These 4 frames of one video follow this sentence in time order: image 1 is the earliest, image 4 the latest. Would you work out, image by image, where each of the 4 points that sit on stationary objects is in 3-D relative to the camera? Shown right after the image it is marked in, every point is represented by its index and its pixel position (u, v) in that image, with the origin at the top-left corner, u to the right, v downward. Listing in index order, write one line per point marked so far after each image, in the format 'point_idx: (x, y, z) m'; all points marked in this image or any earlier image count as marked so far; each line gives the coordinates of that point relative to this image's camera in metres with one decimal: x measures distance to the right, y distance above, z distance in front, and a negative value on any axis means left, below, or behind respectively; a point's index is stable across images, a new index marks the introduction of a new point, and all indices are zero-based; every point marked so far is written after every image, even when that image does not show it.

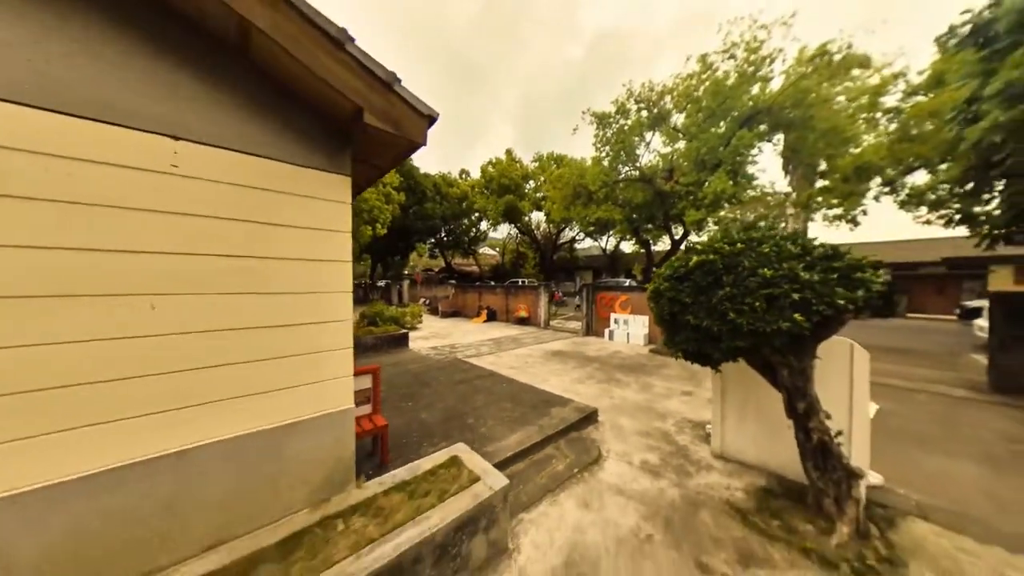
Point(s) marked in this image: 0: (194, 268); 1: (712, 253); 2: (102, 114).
0: (-1.8, +0.1, +1.7) m
1: (+1.8, +0.3, +2.6) m
2: (-2.1, +0.9, +1.5) m
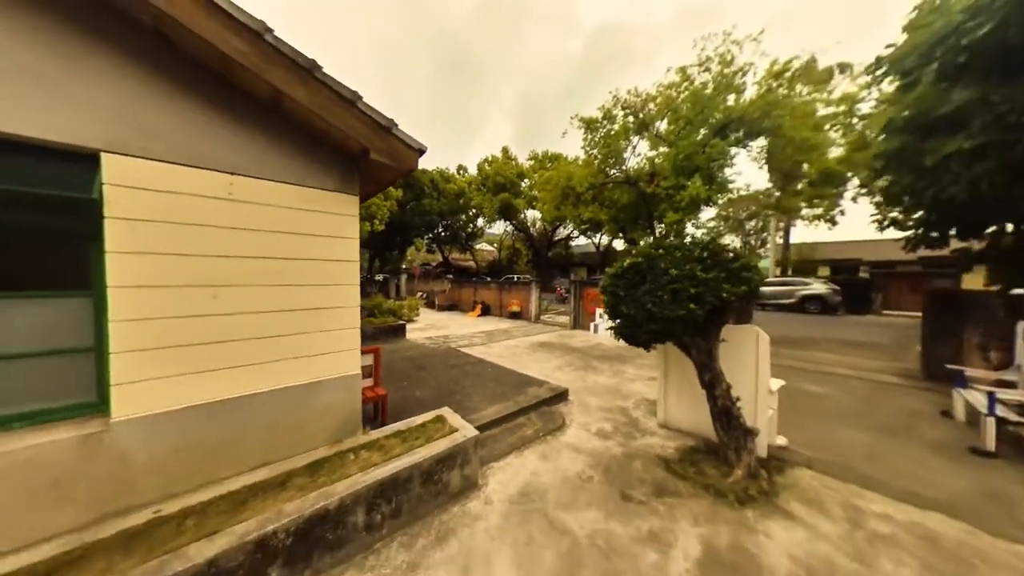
0: (-2.1, +0.2, +2.4) m
1: (+1.5, +0.4, +3.3) m
2: (-2.4, +0.9, +2.1) m
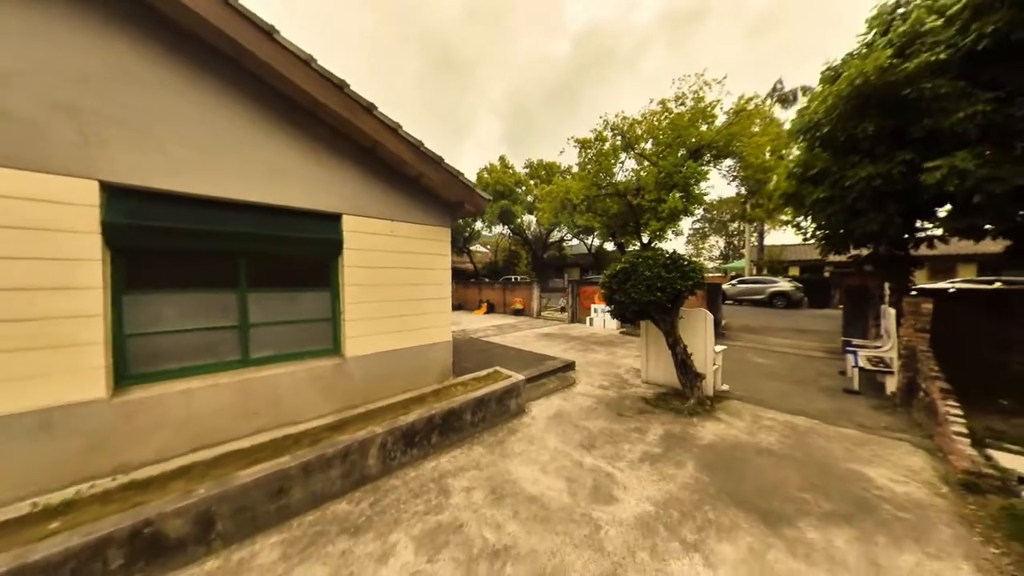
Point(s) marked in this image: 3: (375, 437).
0: (-1.5, +0.2, +4.1) m
1: (+2.0, +0.4, +5.1) m
2: (-1.9, +1.0, +3.8) m
3: (-1.5, -1.6, +3.1) m
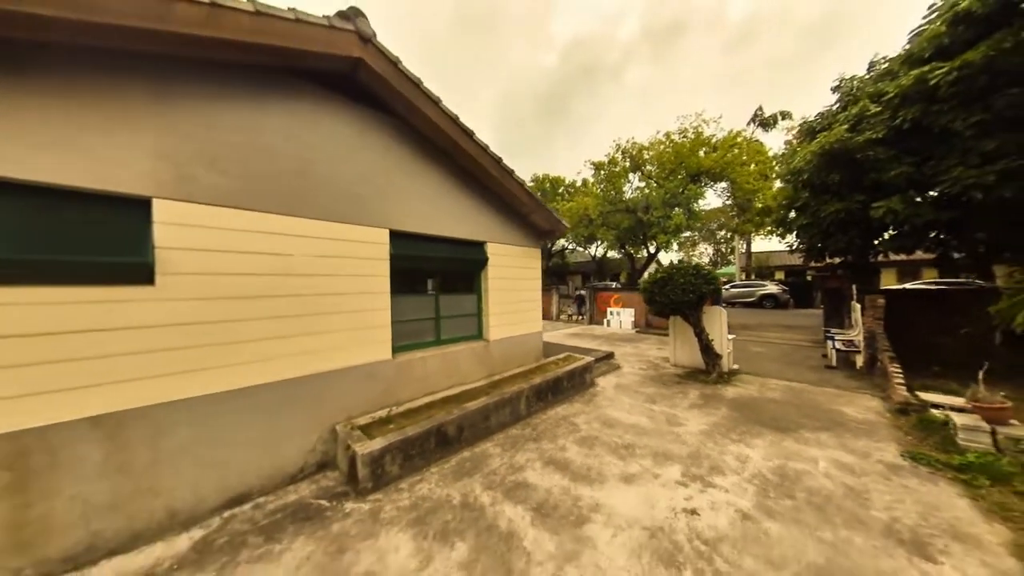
0: (+0.1, +0.1, +5.7) m
1: (+3.6, +0.4, +6.9) m
2: (-0.2, +0.9, +5.4) m
3: (+0.2, -1.7, +4.7) m
